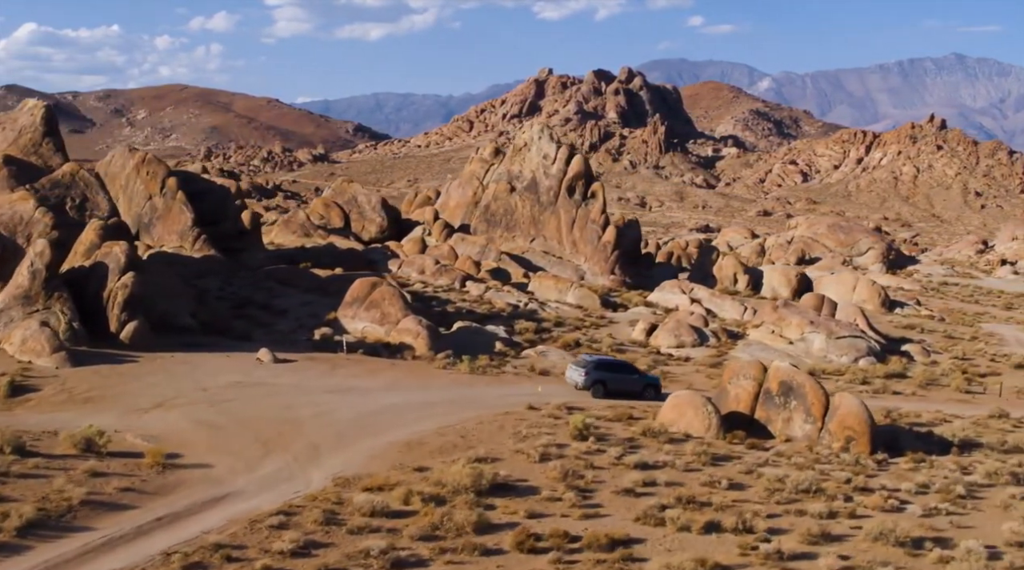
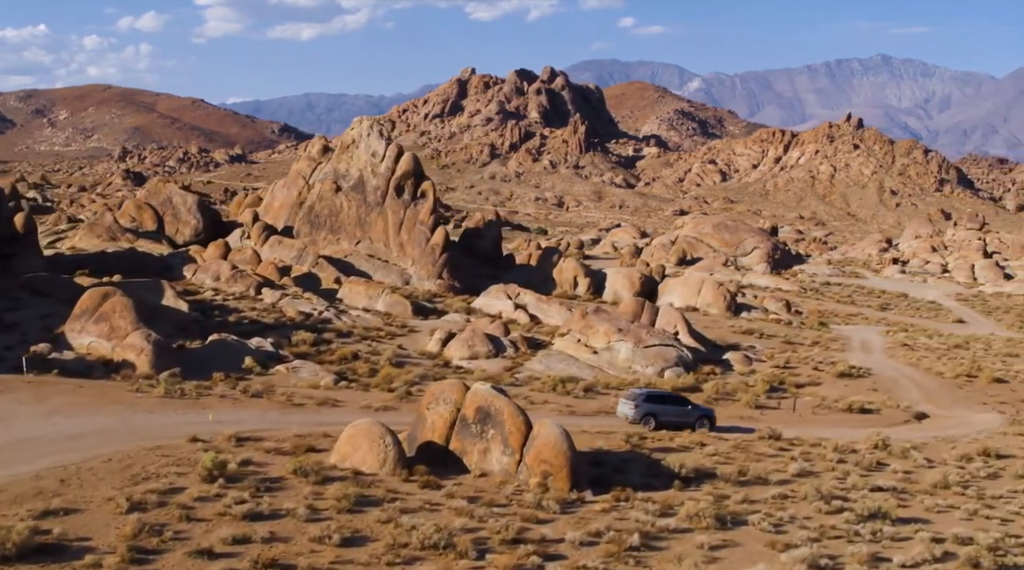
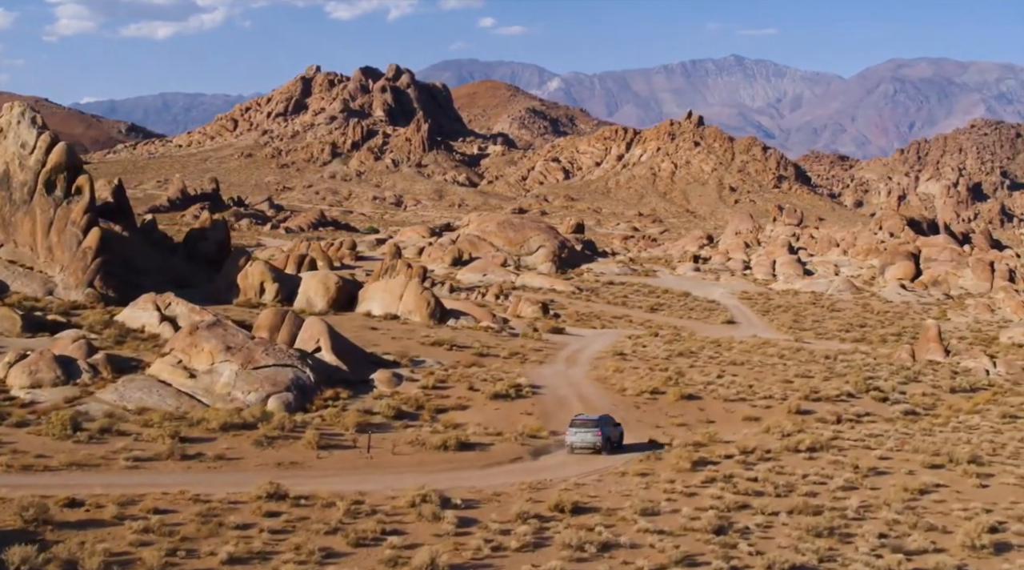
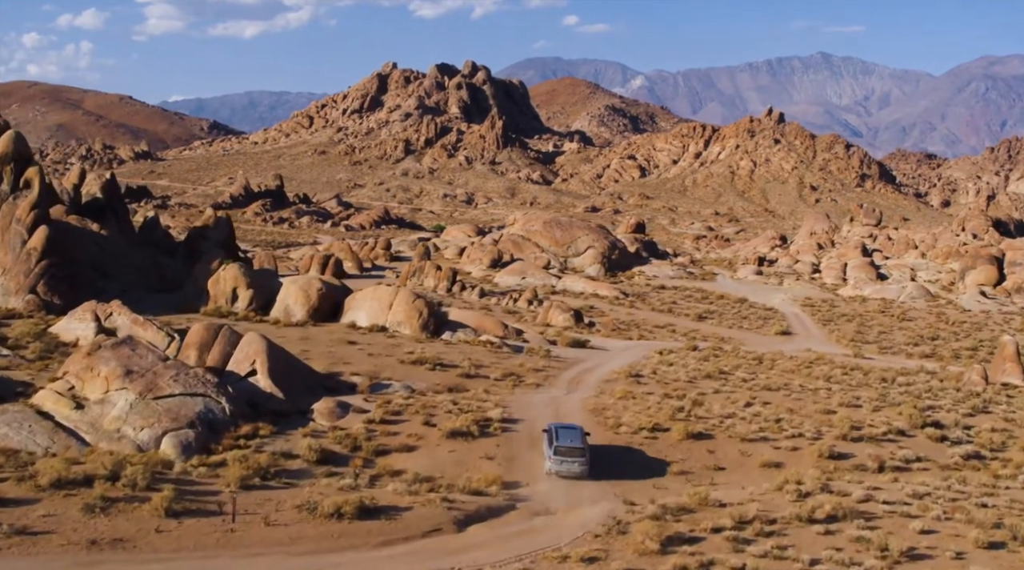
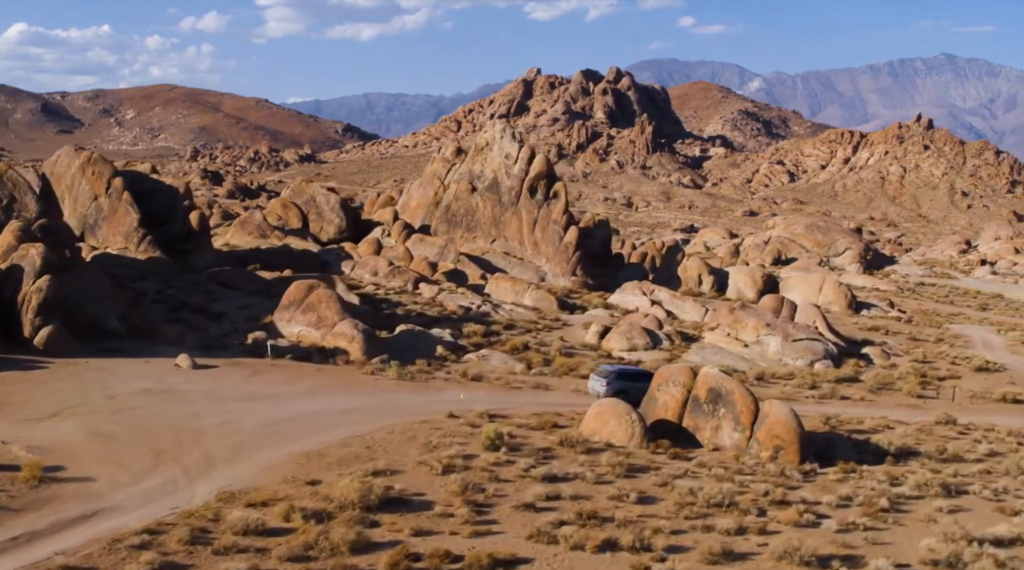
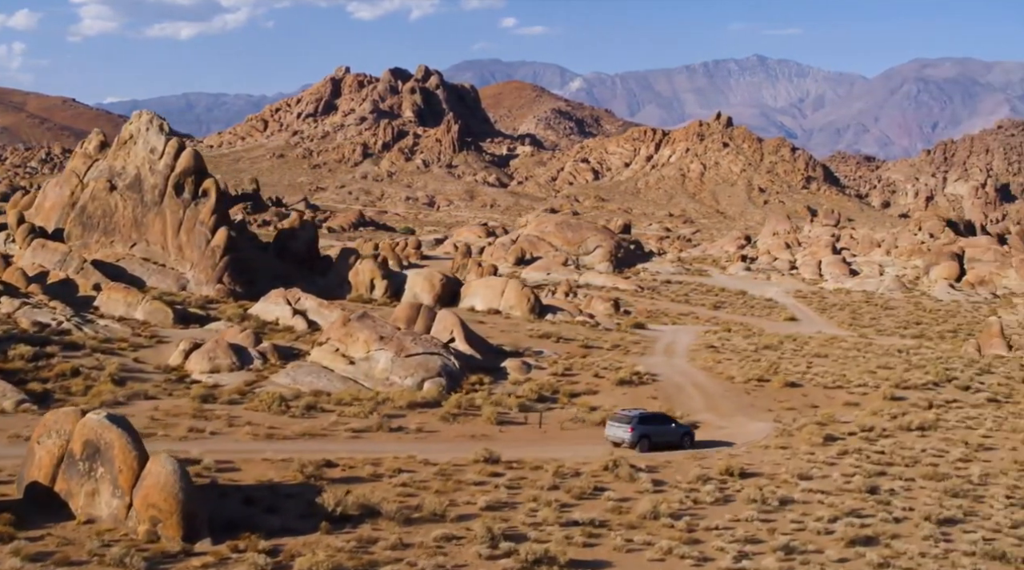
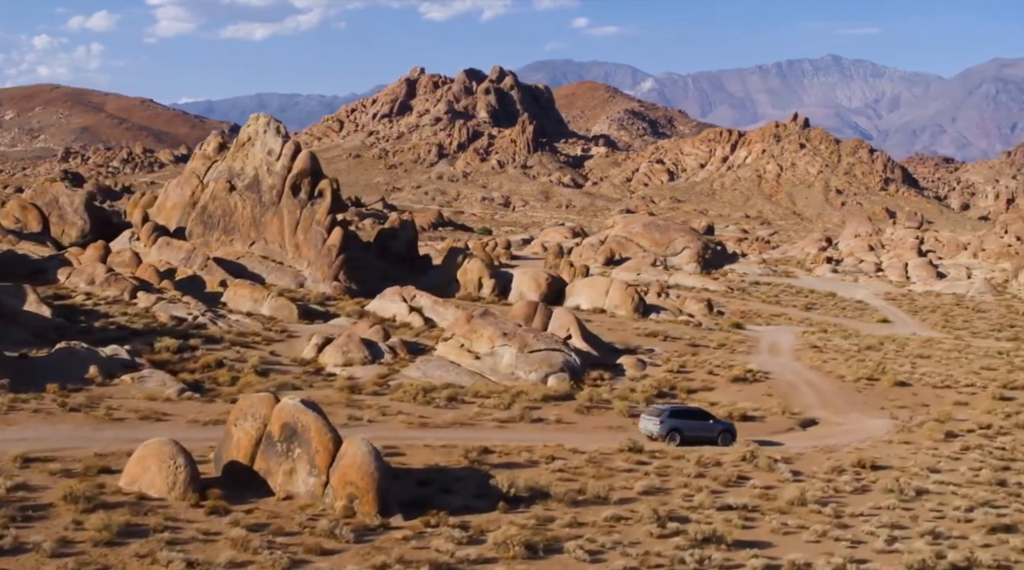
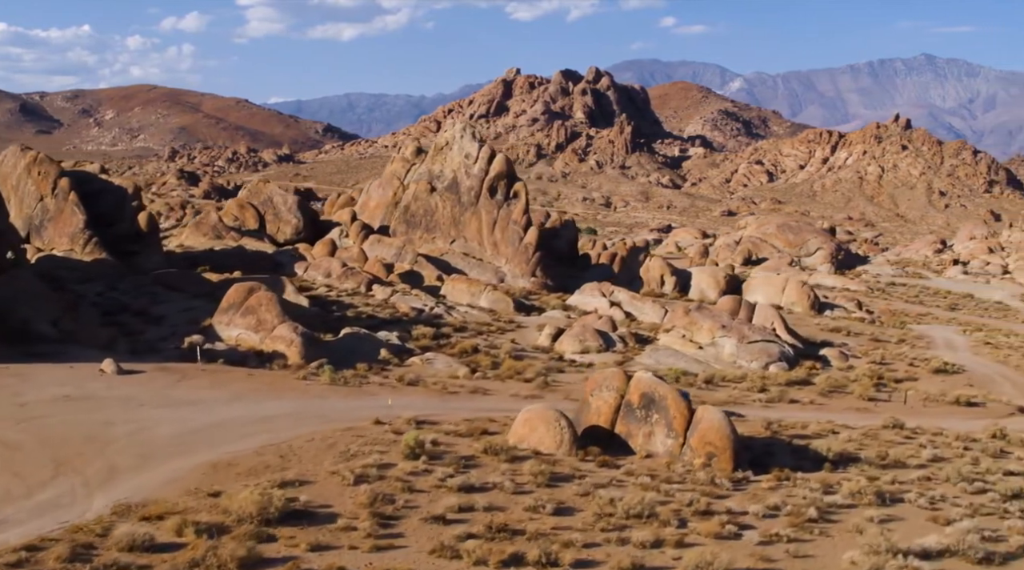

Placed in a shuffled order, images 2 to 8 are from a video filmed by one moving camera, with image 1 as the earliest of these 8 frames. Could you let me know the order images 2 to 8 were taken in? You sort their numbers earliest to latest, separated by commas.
5, 8, 2, 7, 6, 3, 4
